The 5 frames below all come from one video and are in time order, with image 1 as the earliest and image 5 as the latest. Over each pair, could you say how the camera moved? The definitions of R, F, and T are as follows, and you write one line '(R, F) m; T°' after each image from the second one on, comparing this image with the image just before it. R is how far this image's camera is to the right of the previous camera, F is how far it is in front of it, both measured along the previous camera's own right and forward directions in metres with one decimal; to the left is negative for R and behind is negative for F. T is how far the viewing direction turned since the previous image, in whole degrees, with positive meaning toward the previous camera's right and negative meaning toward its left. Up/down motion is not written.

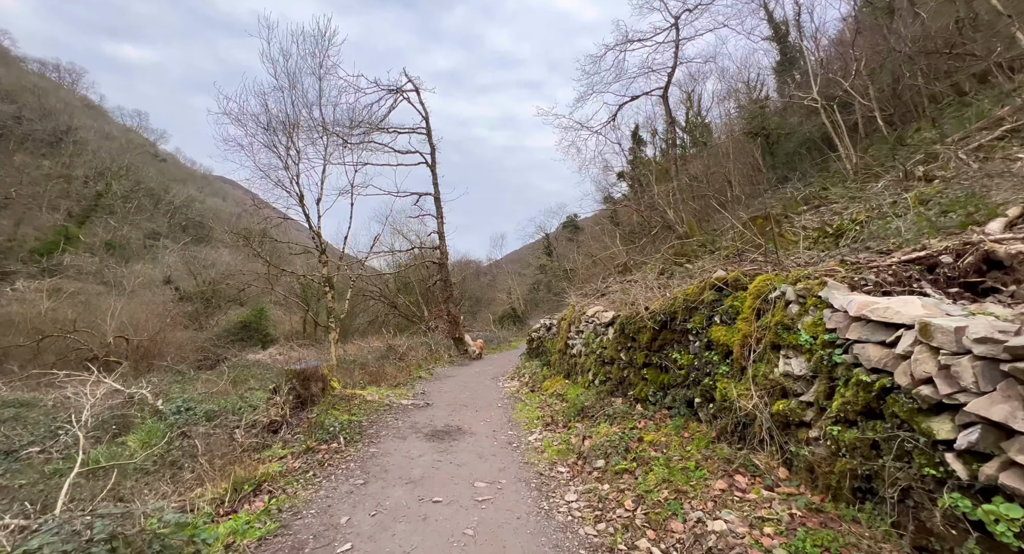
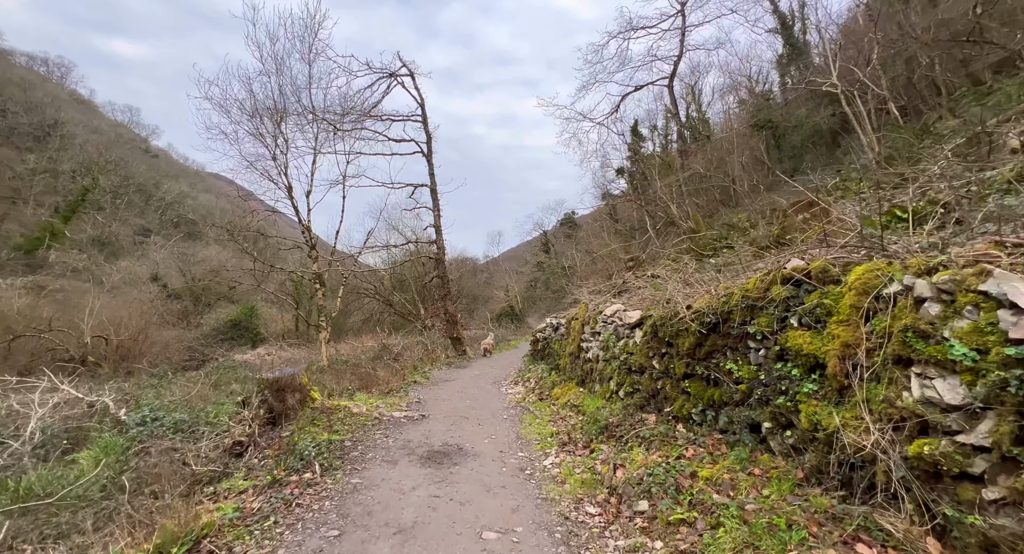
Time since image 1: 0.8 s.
(-0.2, +1.0) m; 0°
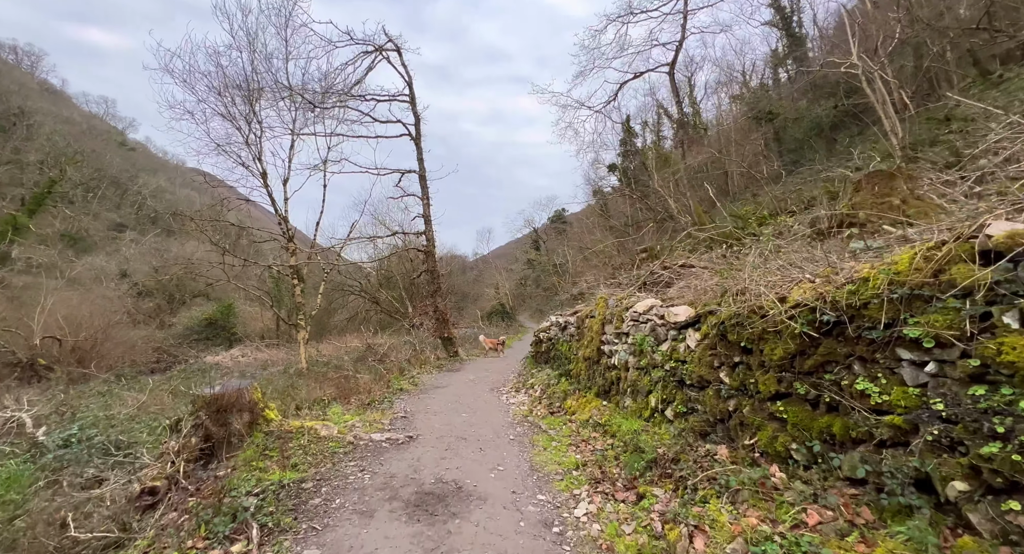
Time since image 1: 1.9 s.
(-0.3, +1.4) m; +1°
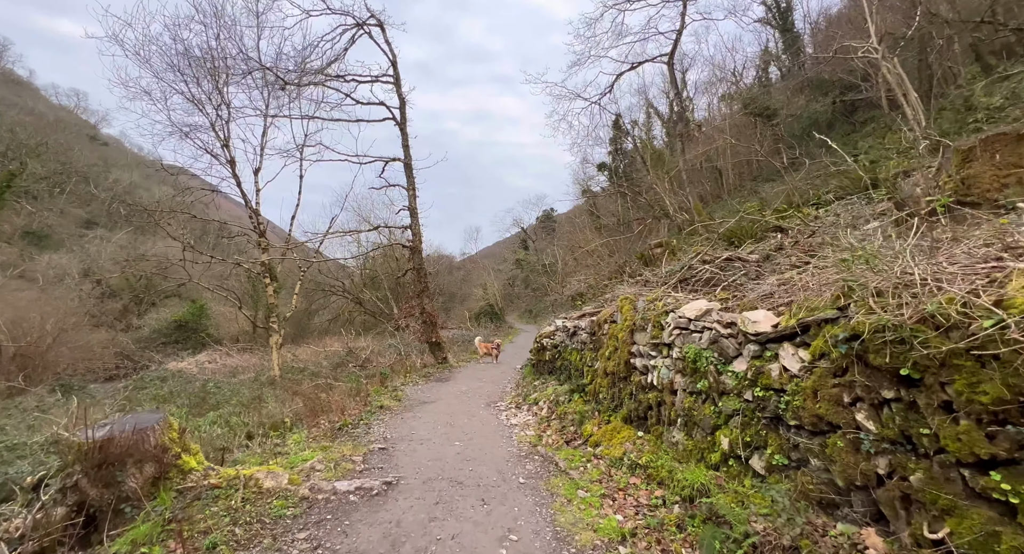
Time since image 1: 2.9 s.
(-0.2, +1.4) m; +2°
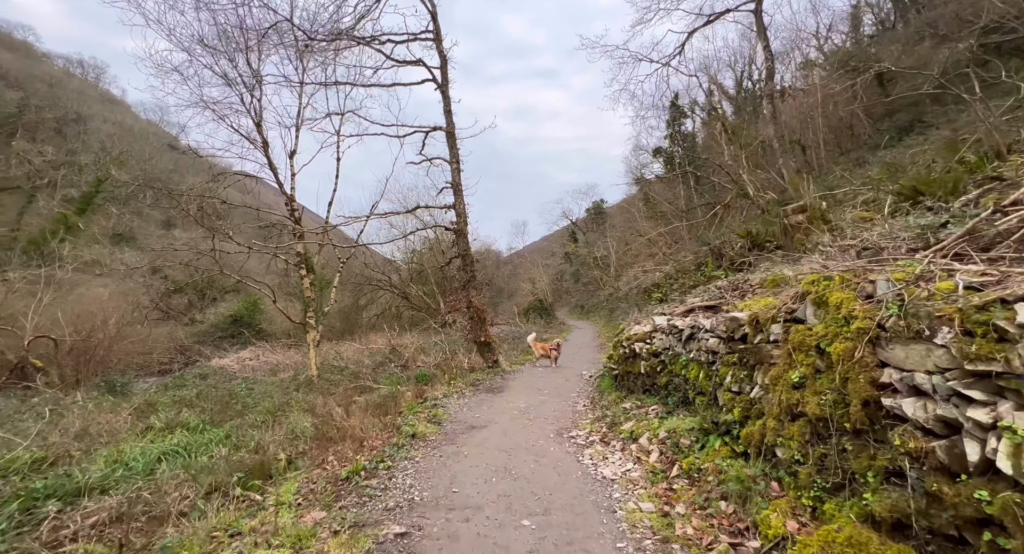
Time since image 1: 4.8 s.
(-0.5, +2.5) m; -6°
